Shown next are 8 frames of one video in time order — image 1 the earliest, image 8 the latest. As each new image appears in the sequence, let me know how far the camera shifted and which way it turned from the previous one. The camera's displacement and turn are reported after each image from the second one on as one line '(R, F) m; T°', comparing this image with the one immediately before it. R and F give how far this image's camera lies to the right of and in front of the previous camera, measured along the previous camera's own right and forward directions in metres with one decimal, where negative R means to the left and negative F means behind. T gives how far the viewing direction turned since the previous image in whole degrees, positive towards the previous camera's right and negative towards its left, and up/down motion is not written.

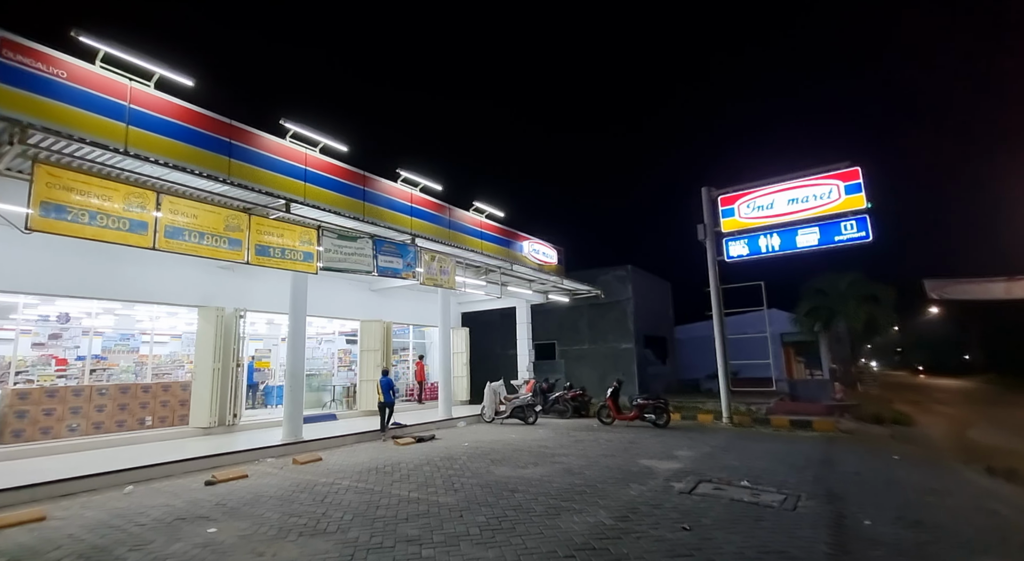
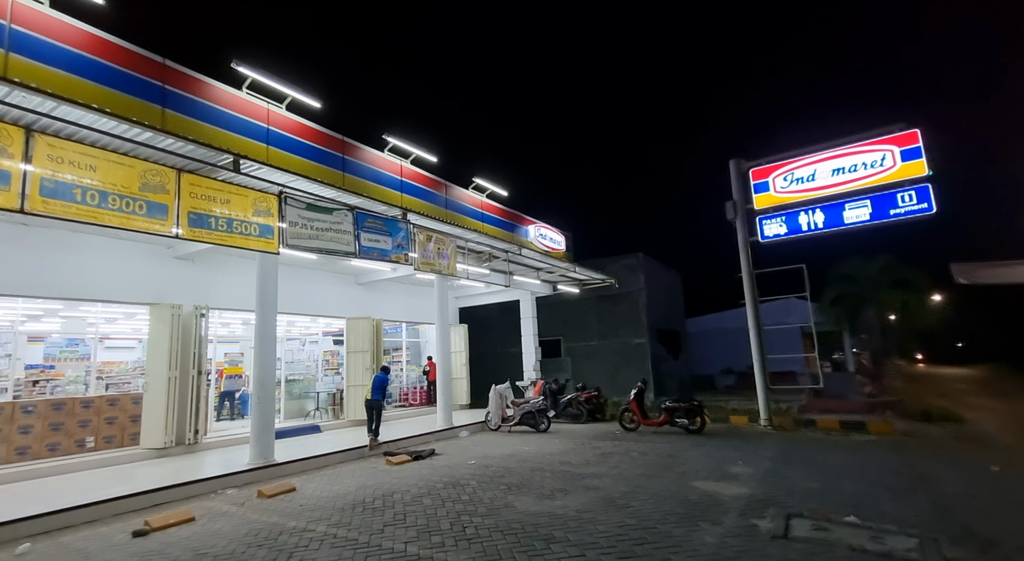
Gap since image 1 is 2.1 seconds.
(-0.3, +1.5) m; +1°
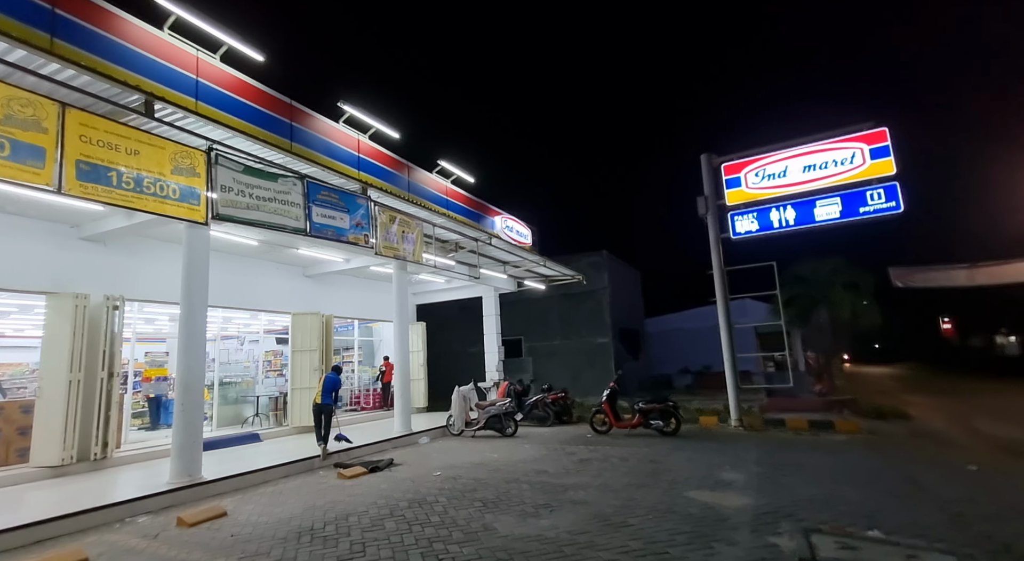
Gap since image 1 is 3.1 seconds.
(-0.3, +0.7) m; +6°
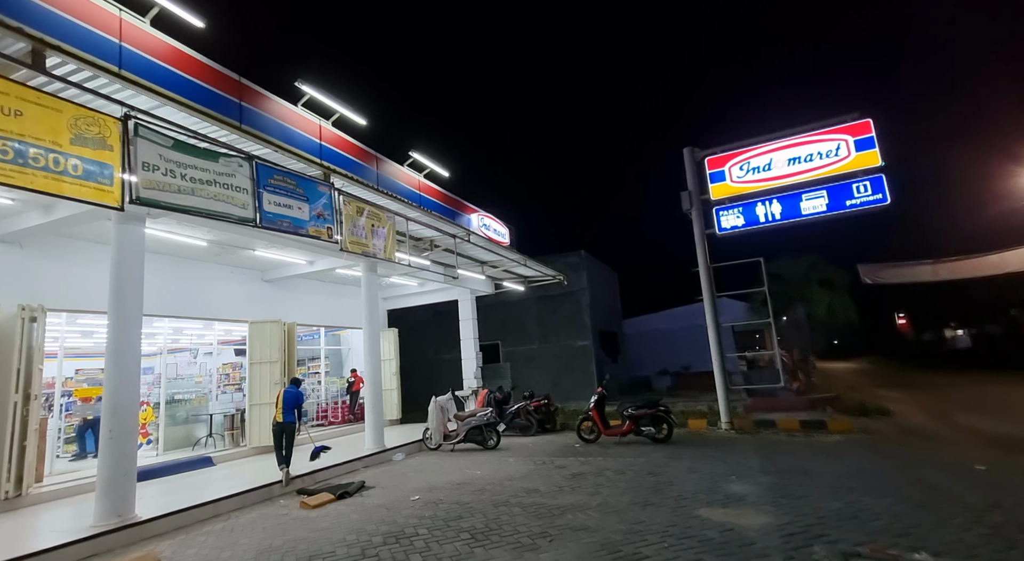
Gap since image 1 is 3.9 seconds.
(-0.2, +0.6) m; +3°
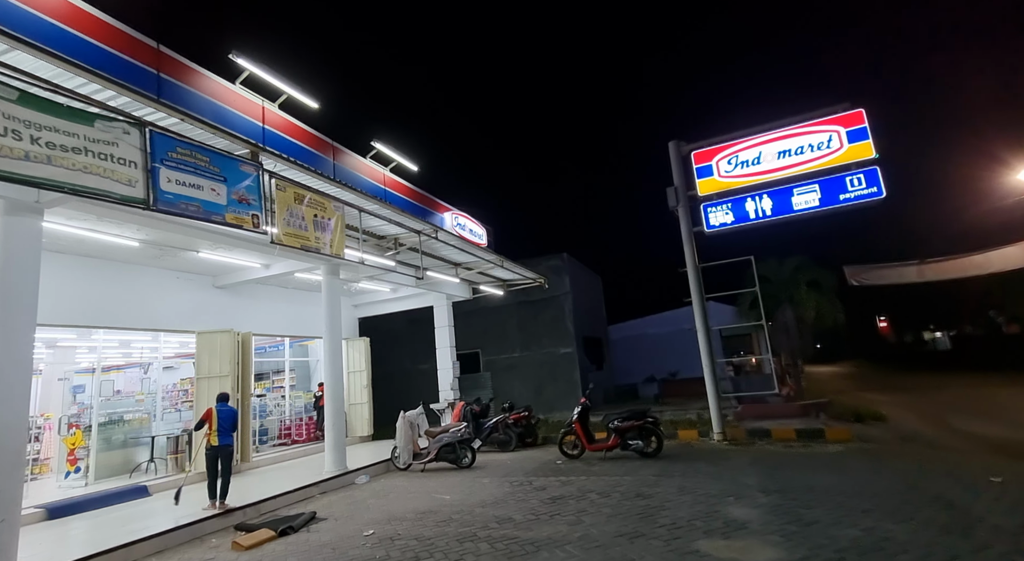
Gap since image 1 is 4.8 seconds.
(+0.2, +0.7) m; +2°
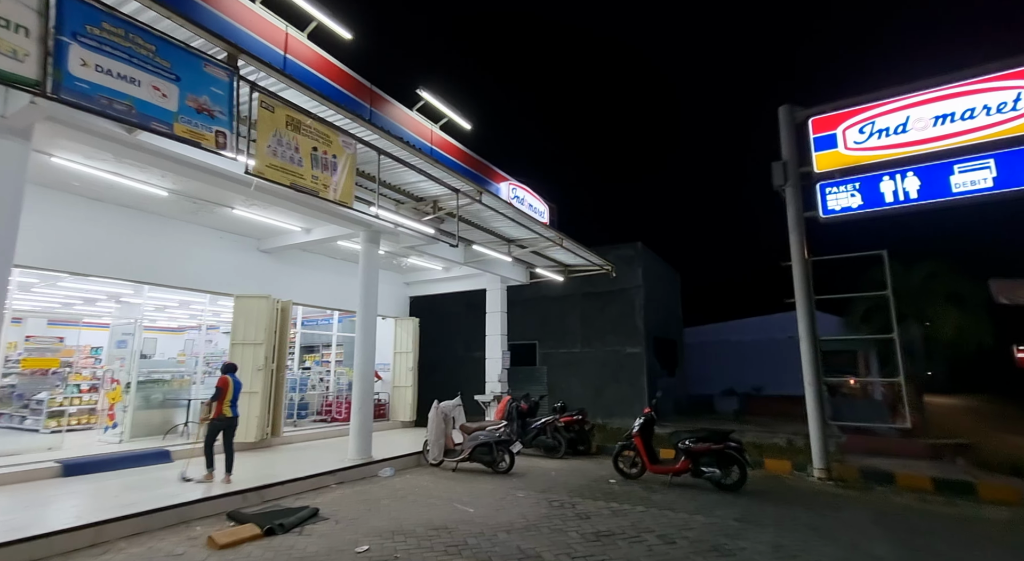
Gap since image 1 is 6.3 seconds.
(+0.2, +1.2) m; -9°
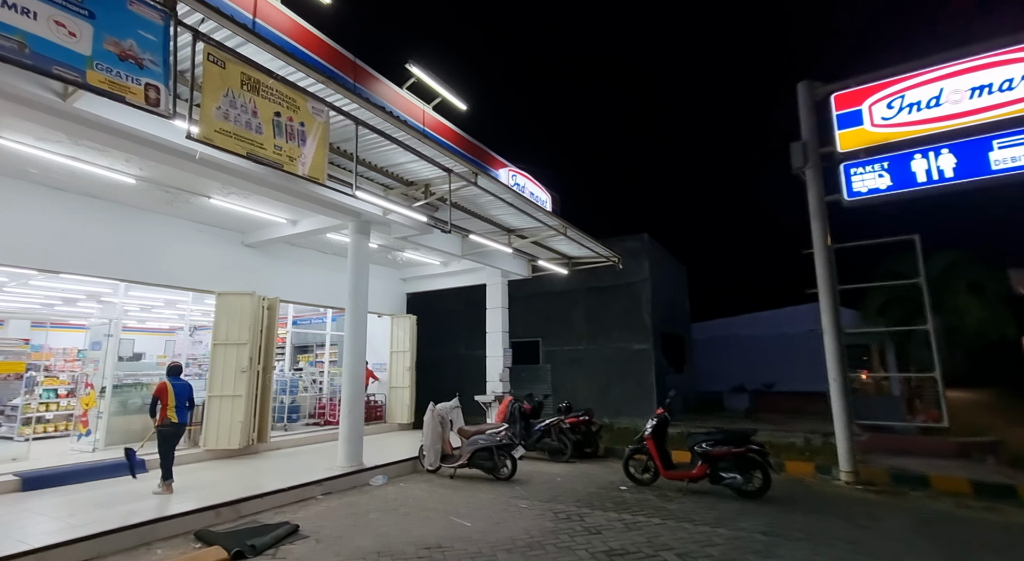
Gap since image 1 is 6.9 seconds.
(0.0, +0.5) m; 0°
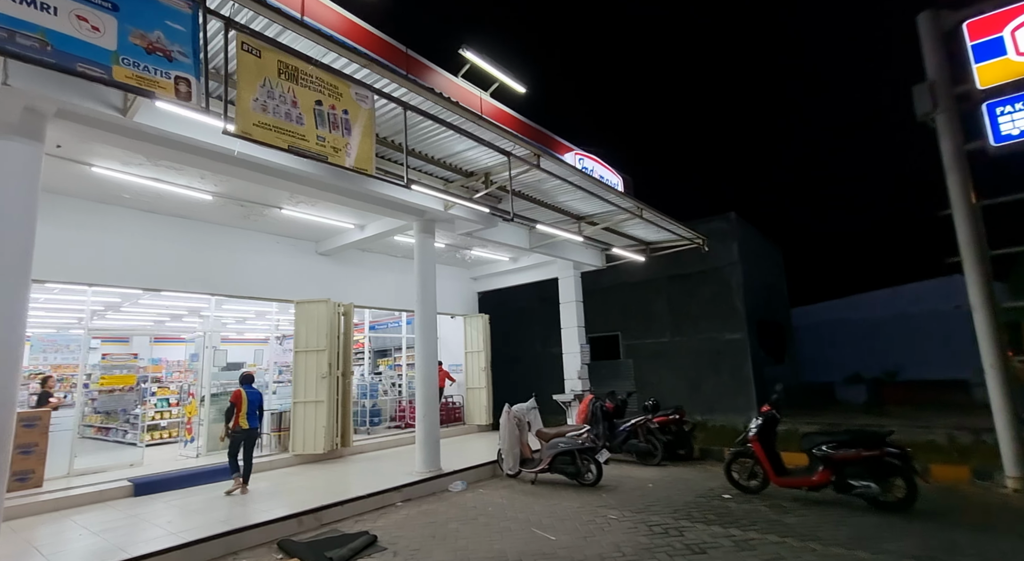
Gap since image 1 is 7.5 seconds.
(0.0, +0.4) m; -8°
